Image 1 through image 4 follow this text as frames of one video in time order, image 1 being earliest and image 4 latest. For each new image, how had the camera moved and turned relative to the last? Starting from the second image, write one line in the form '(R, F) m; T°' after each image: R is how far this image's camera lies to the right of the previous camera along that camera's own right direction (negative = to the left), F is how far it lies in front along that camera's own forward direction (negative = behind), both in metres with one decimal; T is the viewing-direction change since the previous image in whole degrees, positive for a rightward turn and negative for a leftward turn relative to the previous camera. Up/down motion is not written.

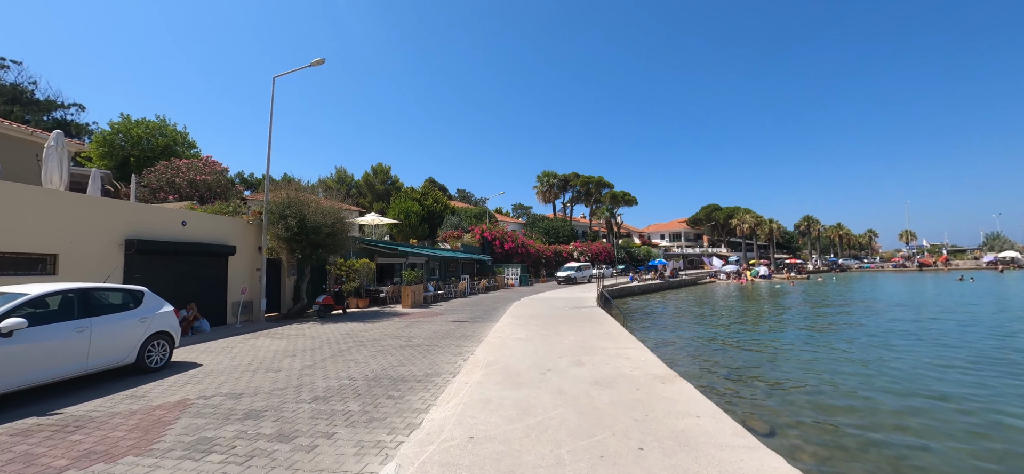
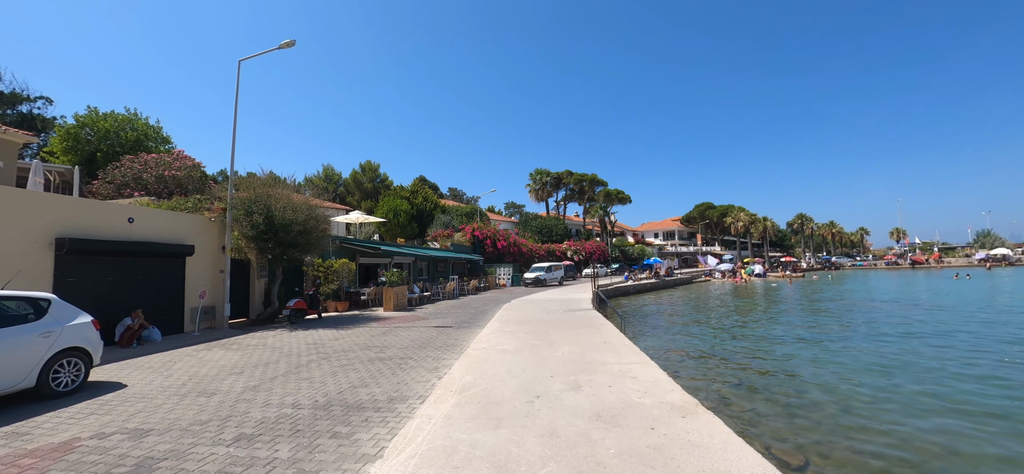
(+0.2, +1.1) m; +1°
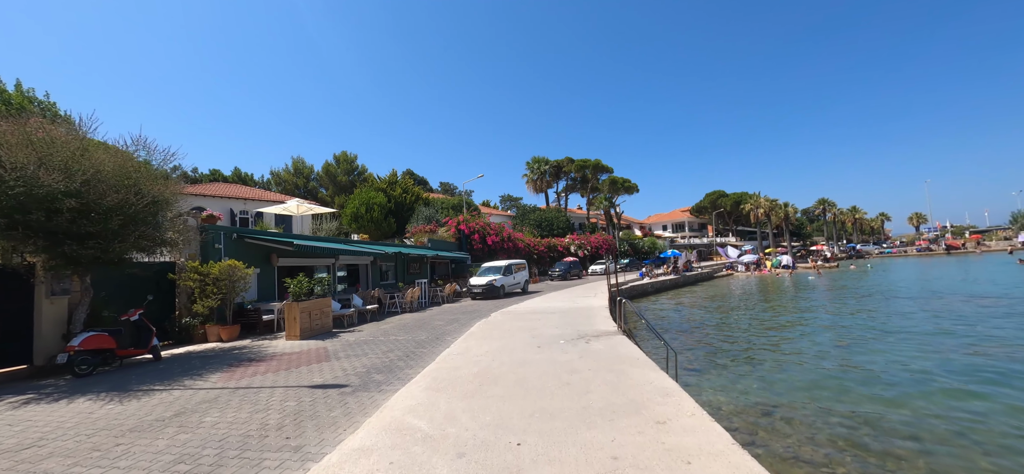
(+0.8, +6.0) m; 0°
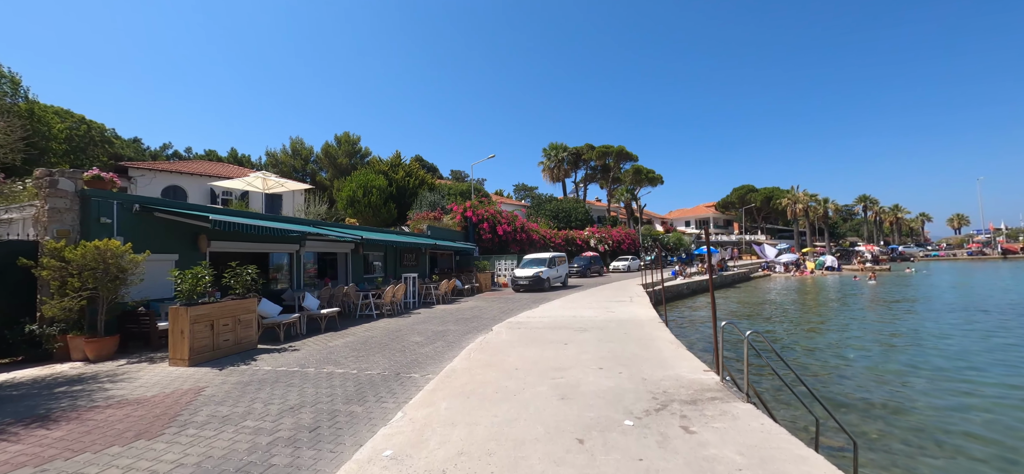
(0.0, +4.0) m; -2°
